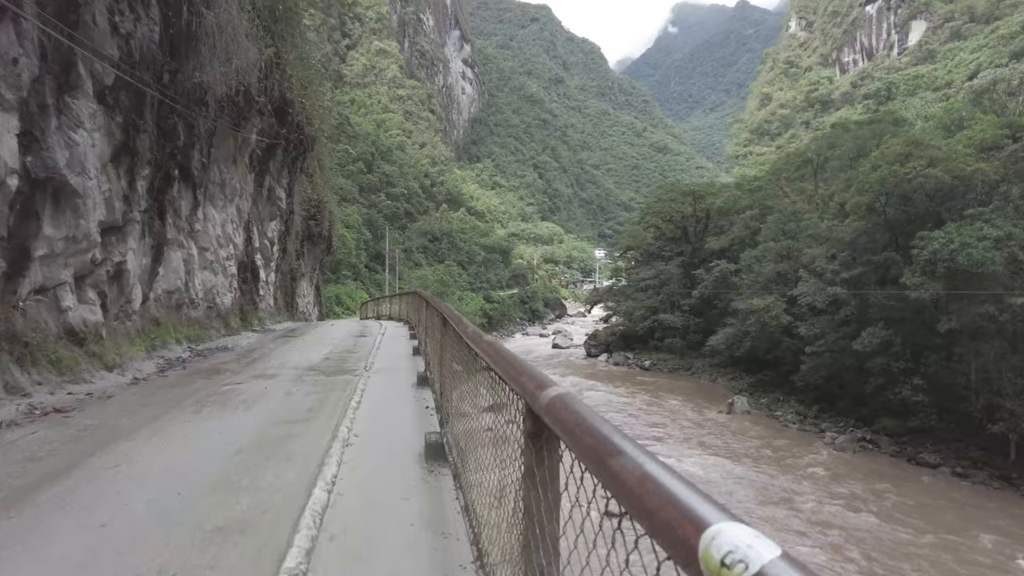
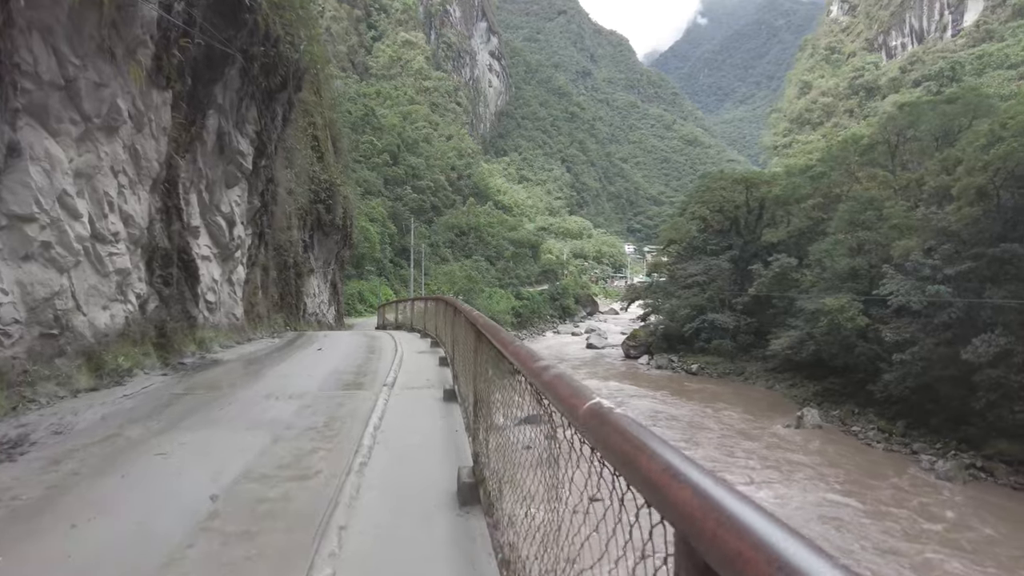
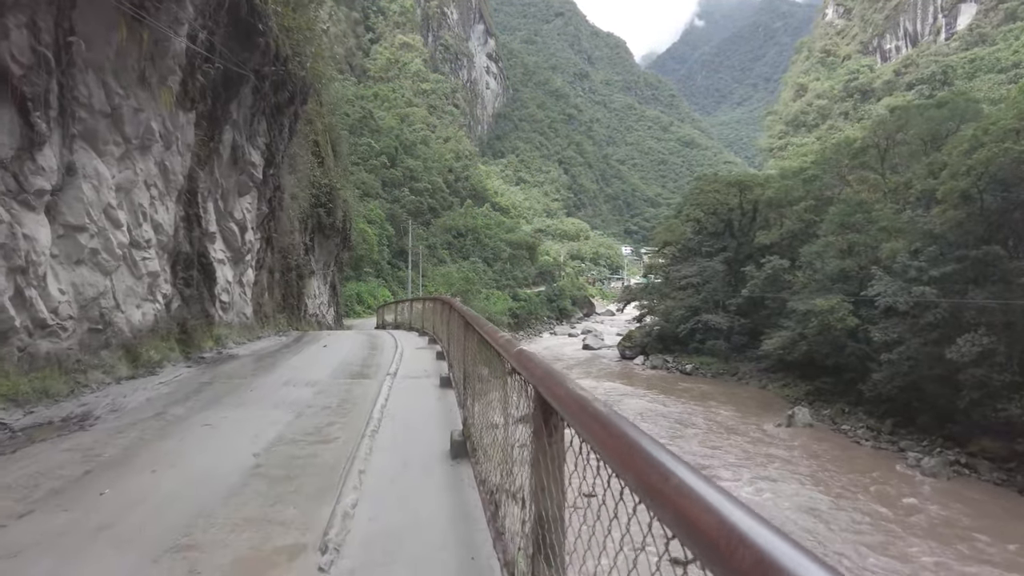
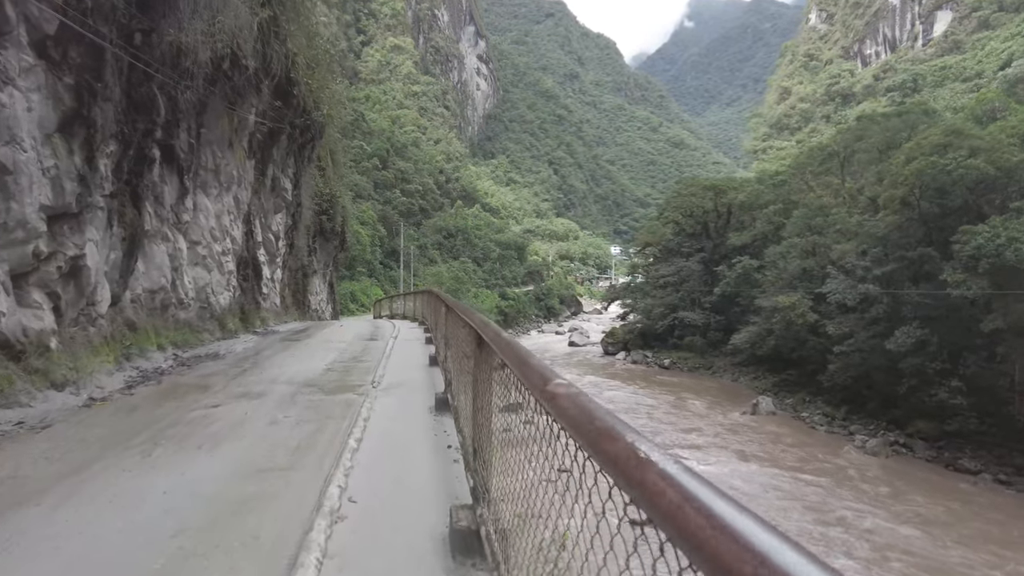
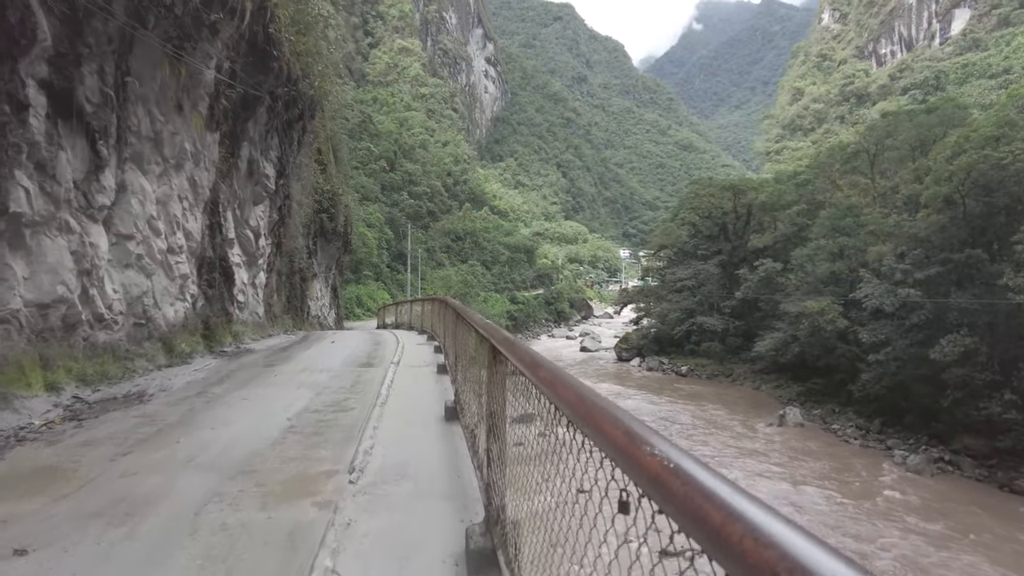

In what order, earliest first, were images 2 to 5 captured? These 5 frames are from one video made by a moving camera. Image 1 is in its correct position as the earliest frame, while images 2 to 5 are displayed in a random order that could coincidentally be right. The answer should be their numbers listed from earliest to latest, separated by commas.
4, 5, 3, 2
